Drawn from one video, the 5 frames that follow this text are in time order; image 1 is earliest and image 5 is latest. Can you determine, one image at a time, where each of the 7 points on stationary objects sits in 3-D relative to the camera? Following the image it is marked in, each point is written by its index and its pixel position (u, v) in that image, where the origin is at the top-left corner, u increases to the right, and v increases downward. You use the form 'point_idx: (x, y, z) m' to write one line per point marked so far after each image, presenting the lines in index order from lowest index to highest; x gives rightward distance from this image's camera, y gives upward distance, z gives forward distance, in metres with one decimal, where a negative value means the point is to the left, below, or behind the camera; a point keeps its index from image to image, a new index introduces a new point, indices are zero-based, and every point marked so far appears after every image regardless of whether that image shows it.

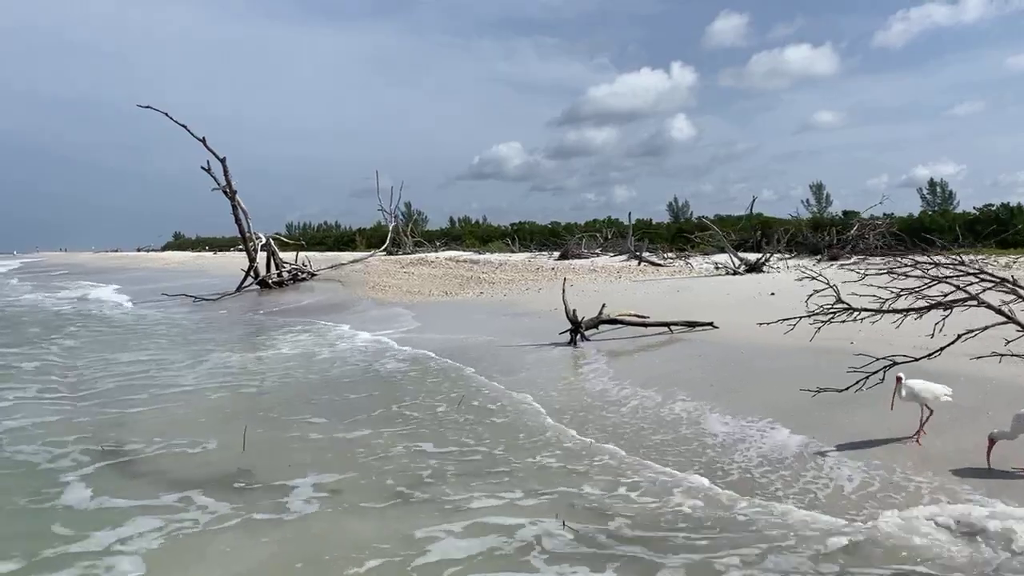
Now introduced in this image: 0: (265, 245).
0: (-6.3, +1.1, +19.8) m
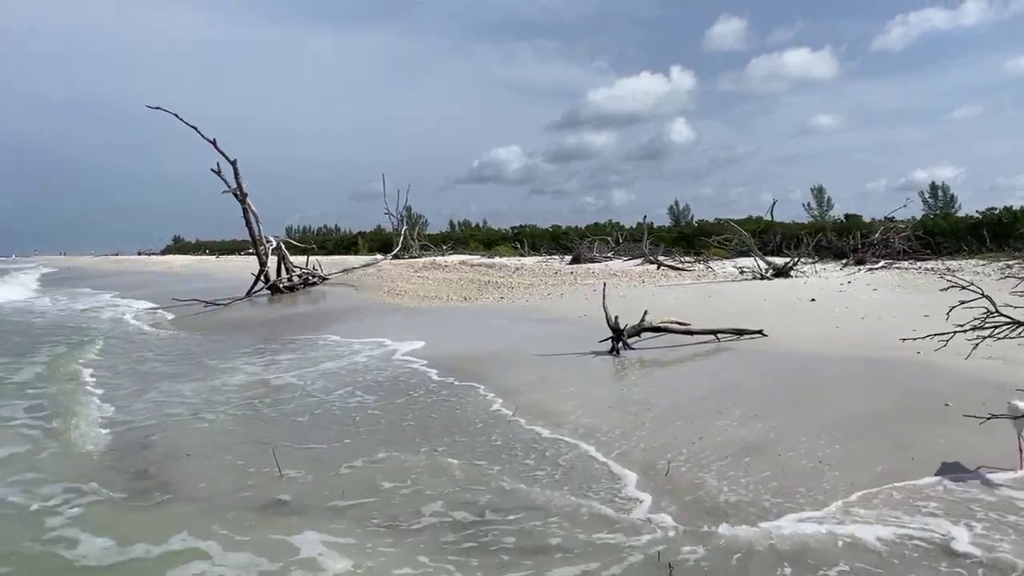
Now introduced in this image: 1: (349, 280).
0: (-5.9, +1.0, +19.5) m
1: (-4.2, +0.2, +20.0) m
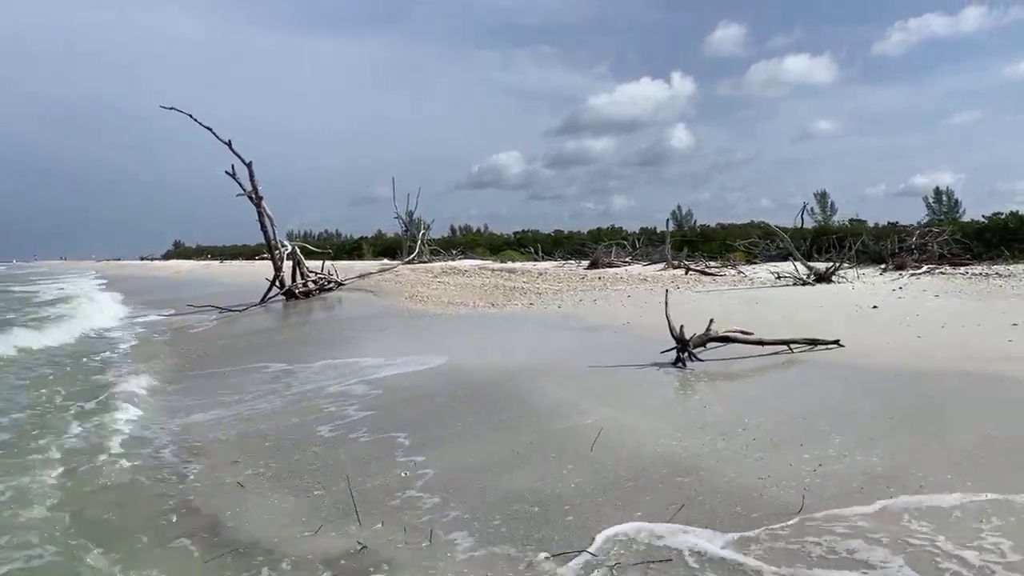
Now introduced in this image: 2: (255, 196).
0: (-5.4, +0.8, +18.9) m
1: (-3.7, +0.1, +19.4) m
2: (-6.2, +2.2, +18.6) m
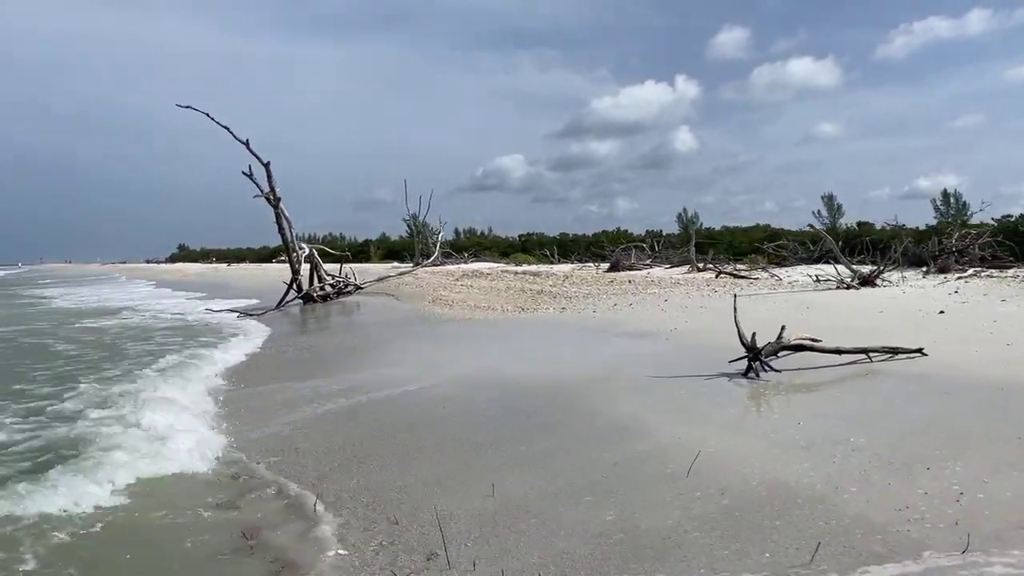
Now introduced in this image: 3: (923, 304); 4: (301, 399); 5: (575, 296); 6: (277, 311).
0: (-4.8, +0.8, +18.4) m
1: (-3.1, 0.0, +18.9) m
2: (-5.6, +2.1, +18.1) m
3: (+5.4, -0.2, +10.3) m
4: (-2.0, -1.1, +7.7) m
5: (+1.2, -0.2, +14.7) m
6: (-5.1, -0.5, +17.2) m
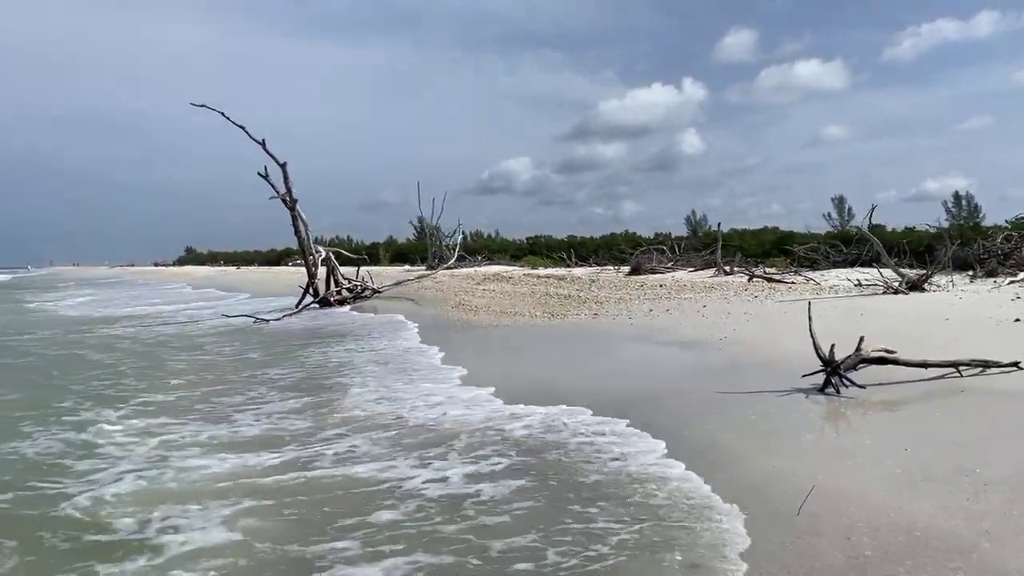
0: (-4.3, +0.7, +17.8) m
1: (-2.6, -0.1, +18.3) m
2: (-5.1, +2.0, +17.6) m
3: (+5.8, -0.3, +9.6) m
4: (-1.6, -1.1, +7.1) m
5: (+1.7, -0.2, +14.1) m
6: (-4.6, -0.6, +16.6) m
